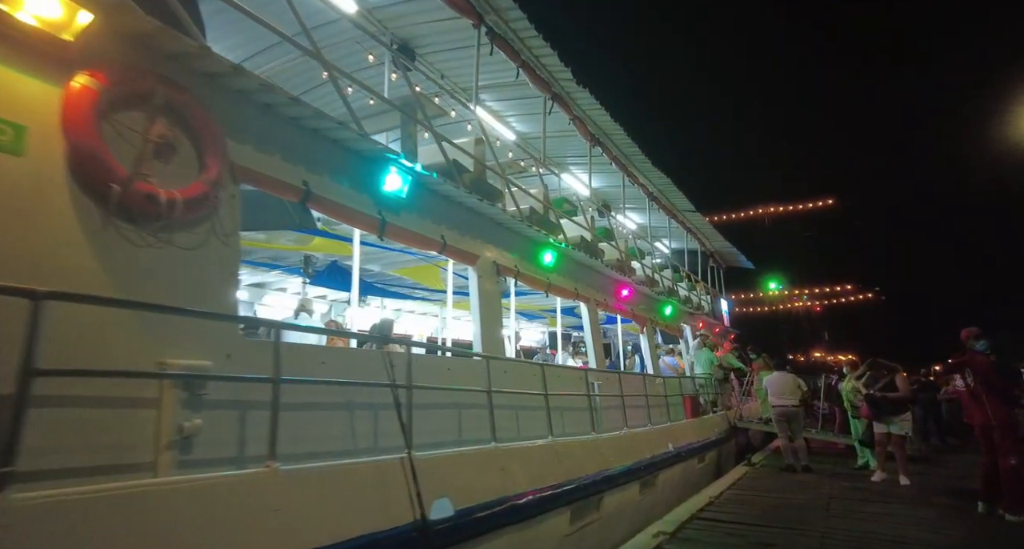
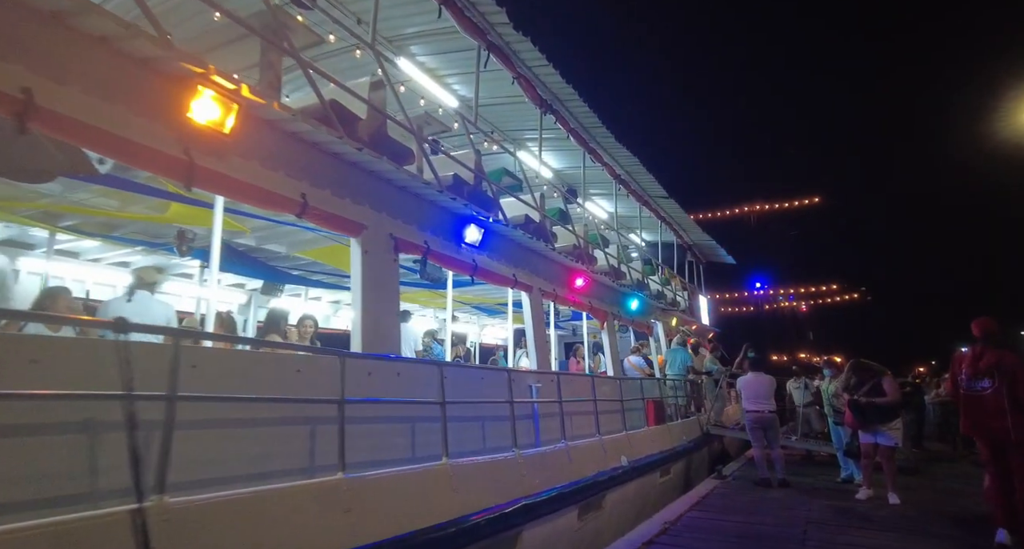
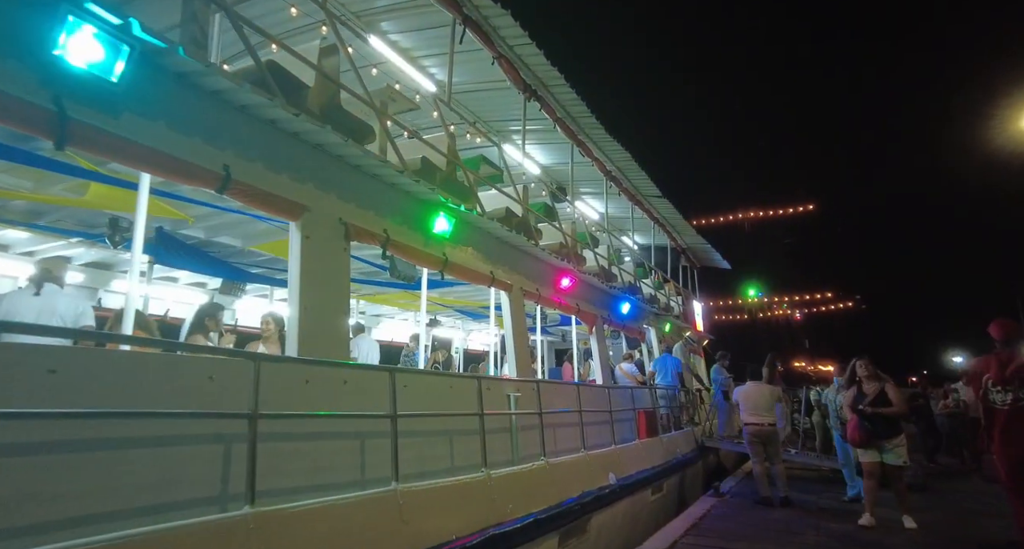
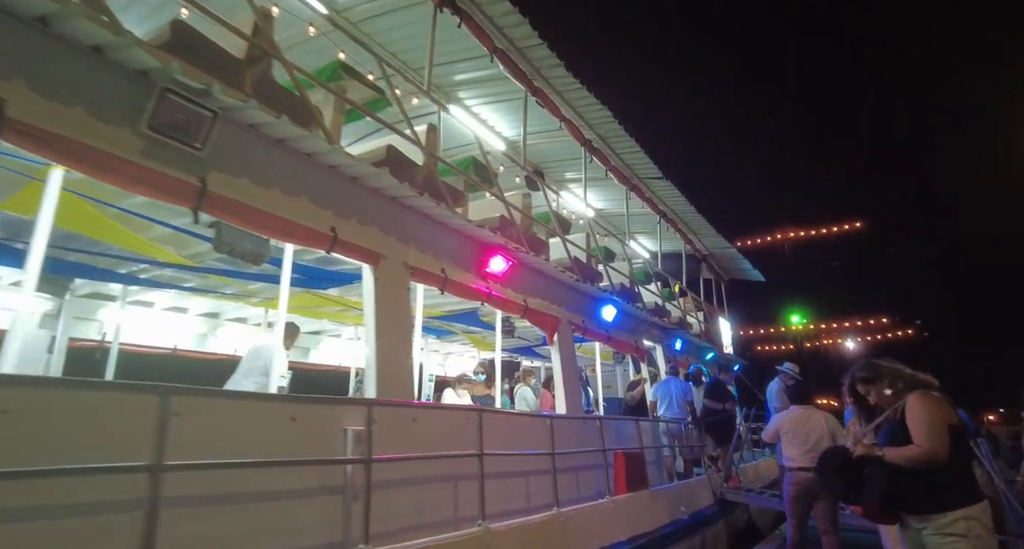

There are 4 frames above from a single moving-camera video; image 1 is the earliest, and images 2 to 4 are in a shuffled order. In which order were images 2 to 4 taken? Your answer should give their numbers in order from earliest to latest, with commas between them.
2, 3, 4
